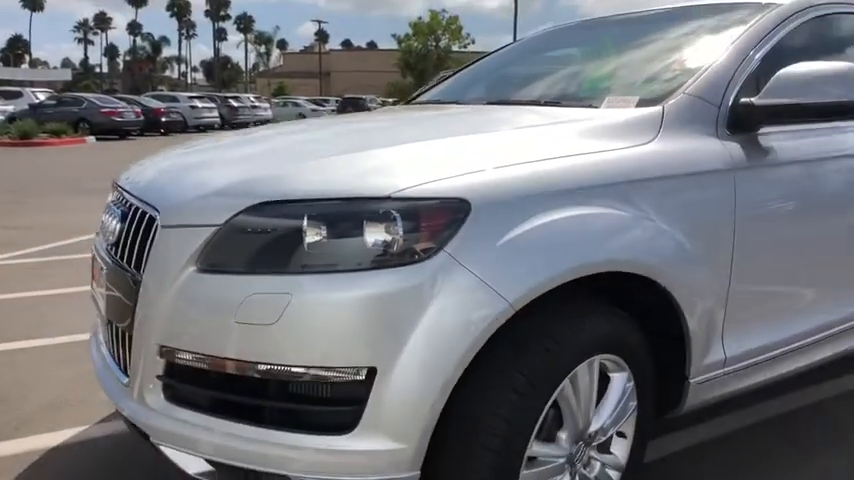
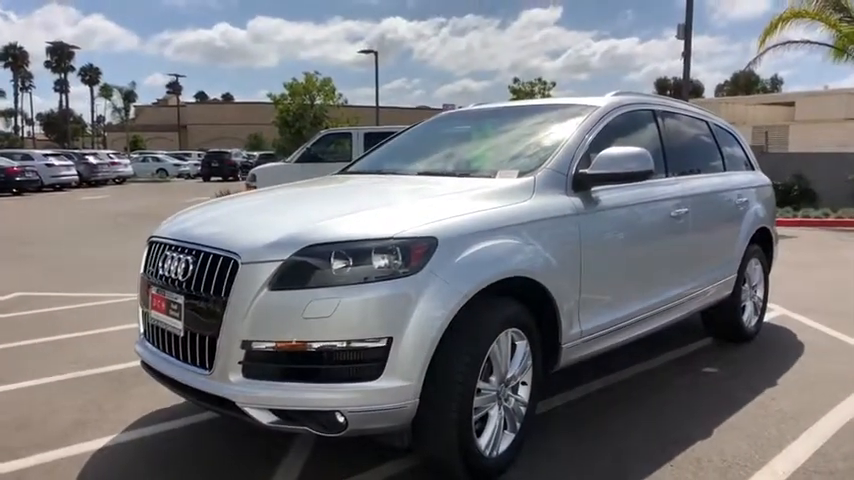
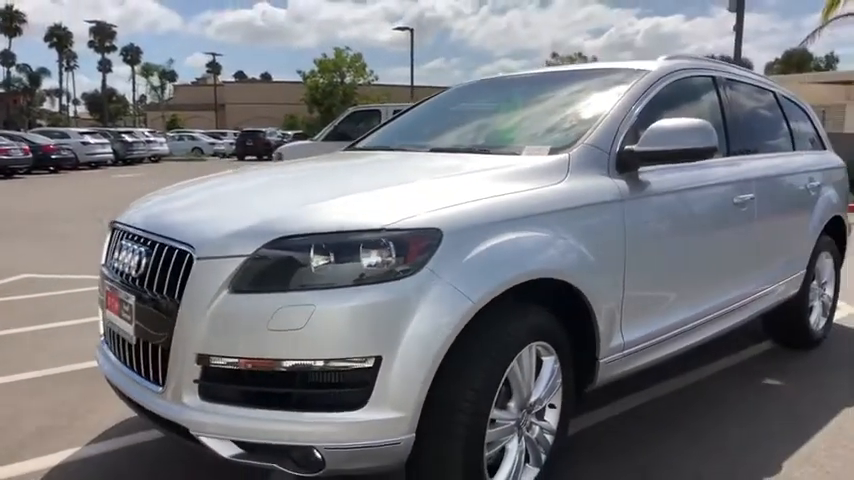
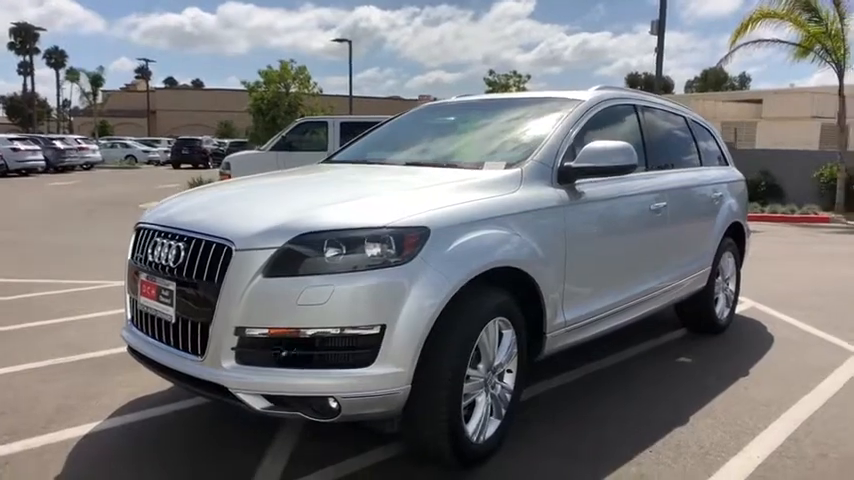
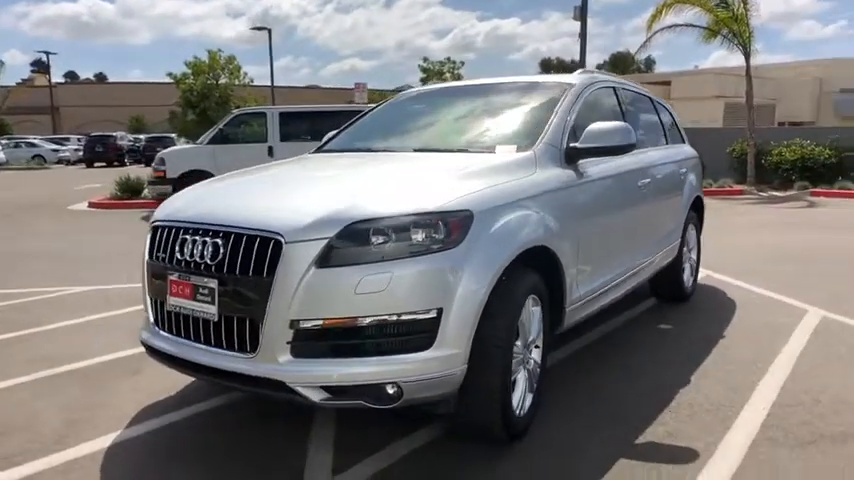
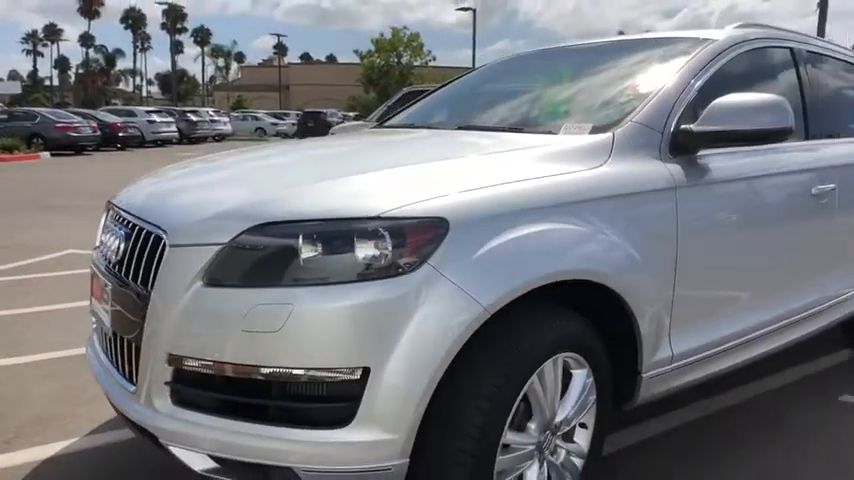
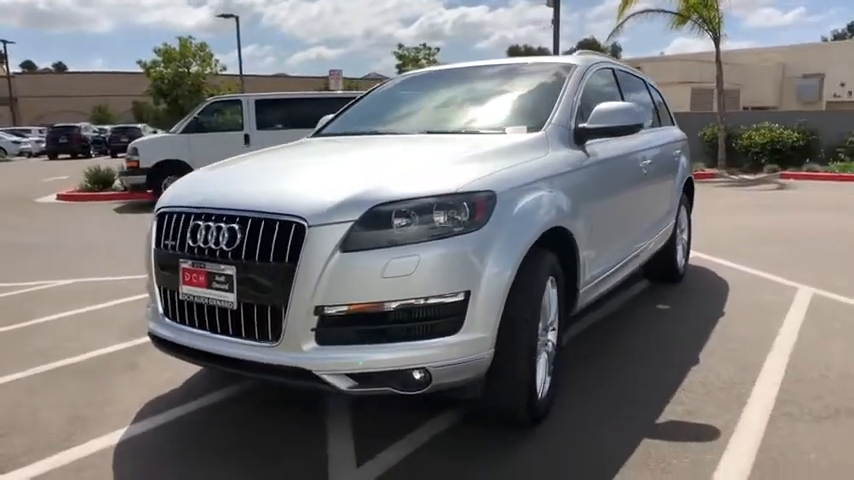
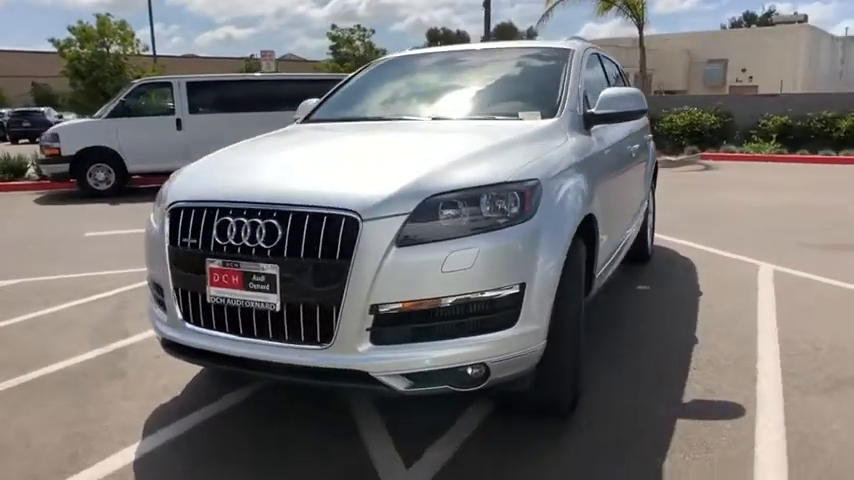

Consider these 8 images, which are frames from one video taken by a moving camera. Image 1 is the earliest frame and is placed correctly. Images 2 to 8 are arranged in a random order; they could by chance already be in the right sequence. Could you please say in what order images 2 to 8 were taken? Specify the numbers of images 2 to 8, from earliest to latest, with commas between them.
6, 3, 2, 4, 5, 7, 8
